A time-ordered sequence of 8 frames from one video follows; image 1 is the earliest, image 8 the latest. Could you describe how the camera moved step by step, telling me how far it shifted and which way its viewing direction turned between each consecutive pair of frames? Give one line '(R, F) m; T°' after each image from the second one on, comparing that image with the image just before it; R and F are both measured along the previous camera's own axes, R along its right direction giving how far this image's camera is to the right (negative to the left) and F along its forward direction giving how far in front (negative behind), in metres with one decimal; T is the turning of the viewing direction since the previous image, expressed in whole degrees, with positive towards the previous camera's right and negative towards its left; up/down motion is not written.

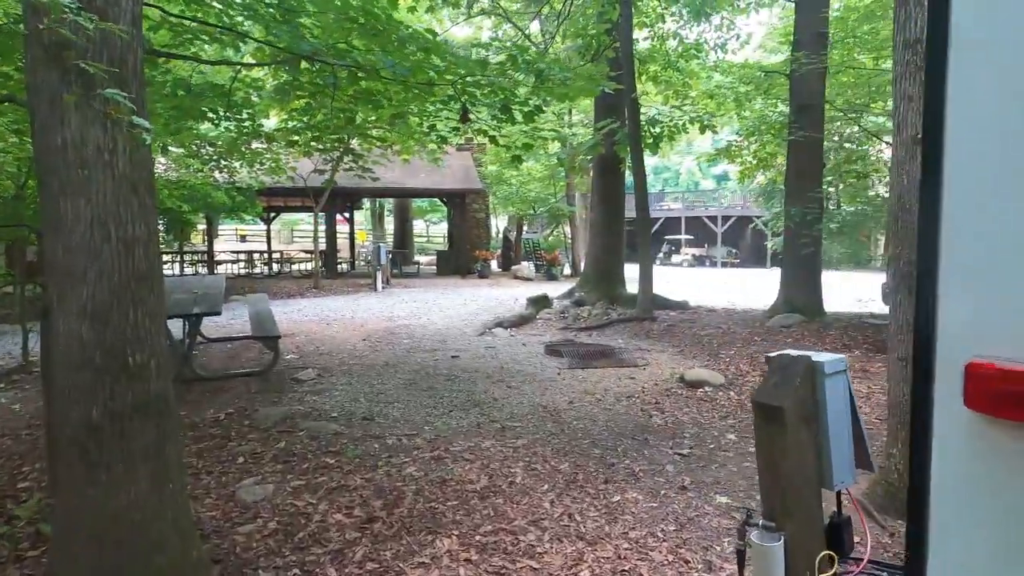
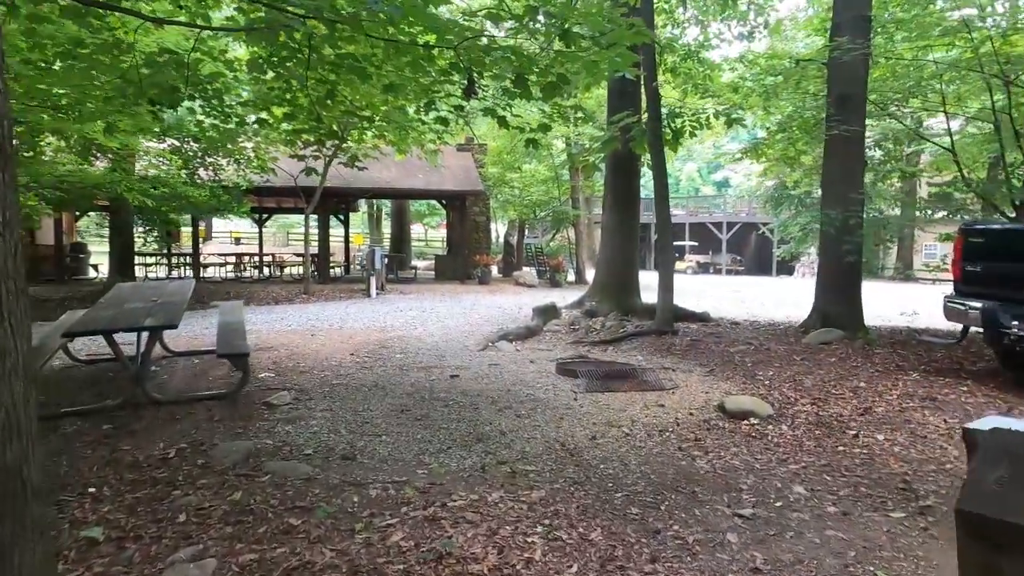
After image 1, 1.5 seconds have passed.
(-0.1, +0.8) m; 0°
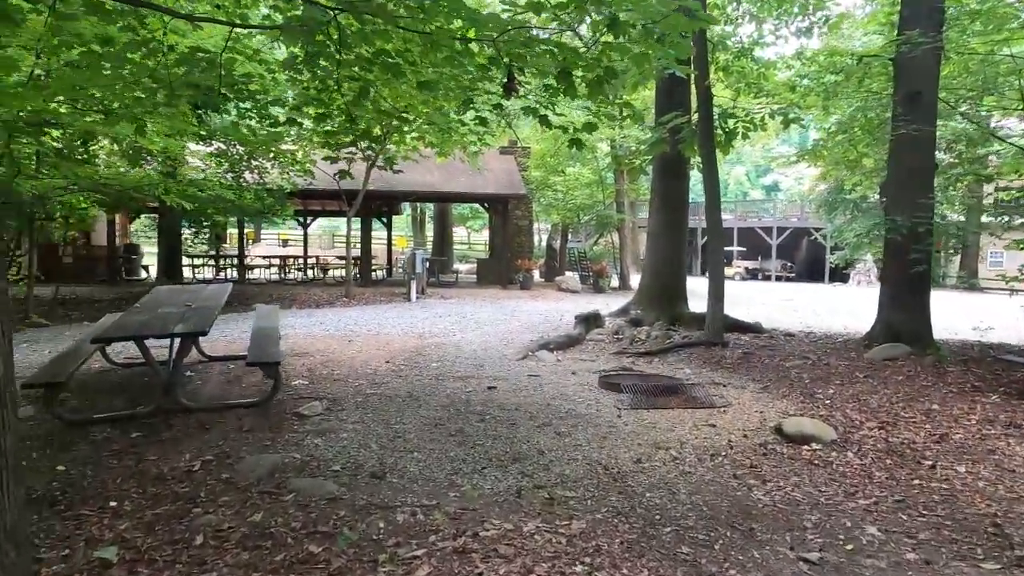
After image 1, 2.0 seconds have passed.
(0.0, +0.2) m; -4°
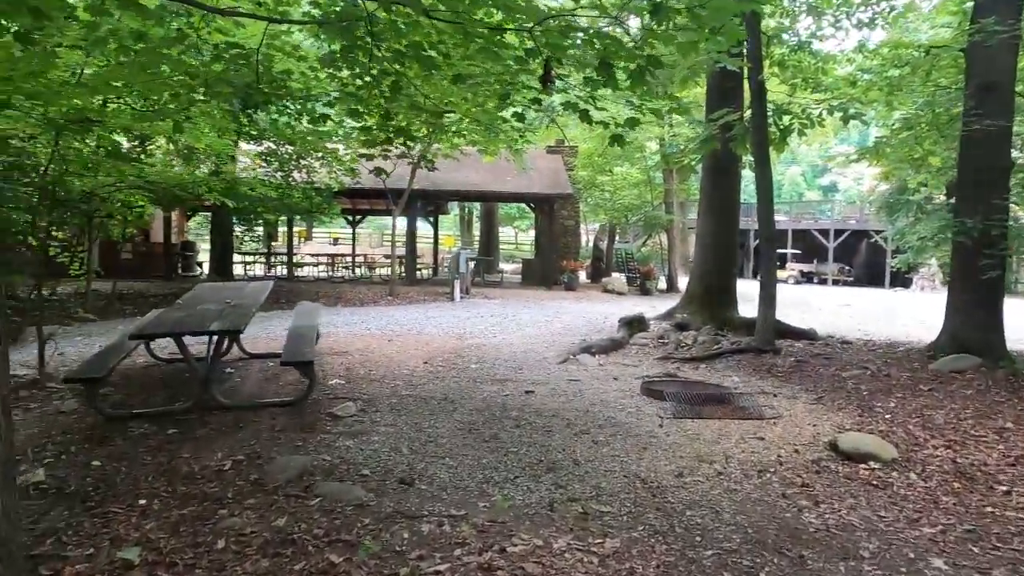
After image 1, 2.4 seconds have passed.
(+0.1, +0.2) m; -4°
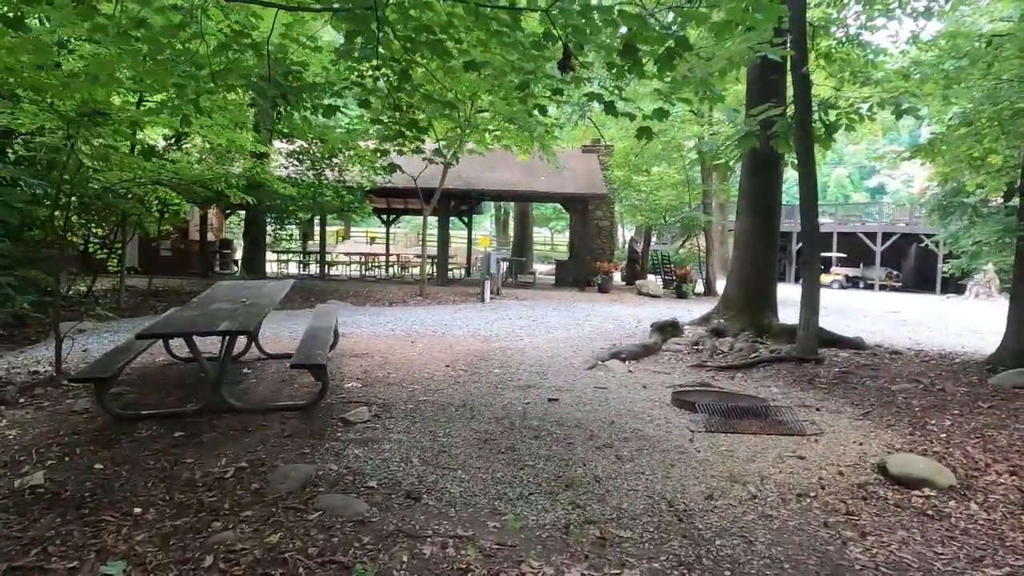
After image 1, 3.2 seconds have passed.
(+0.1, +0.2) m; -3°
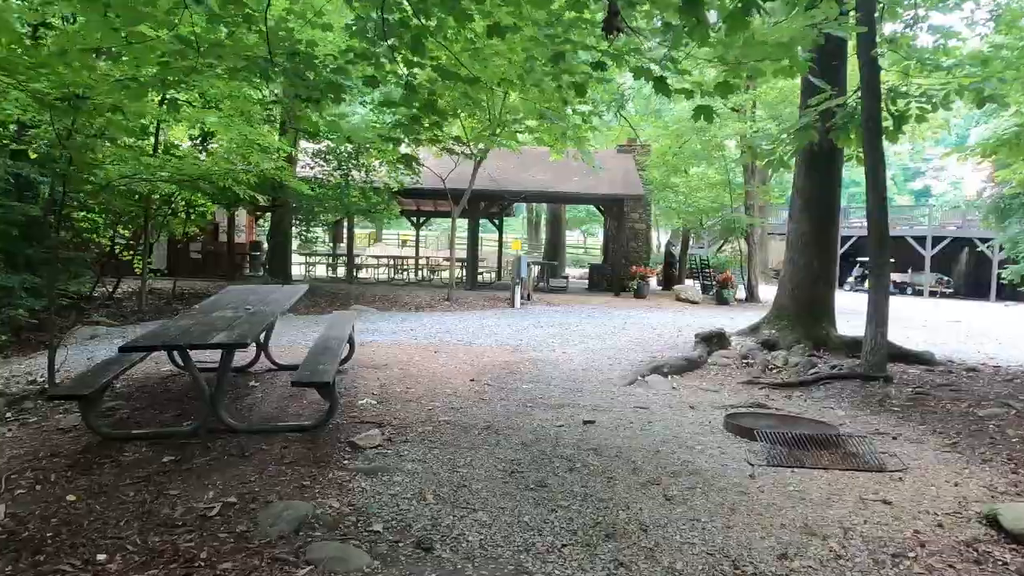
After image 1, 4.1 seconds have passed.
(0.0, +0.5) m; -3°
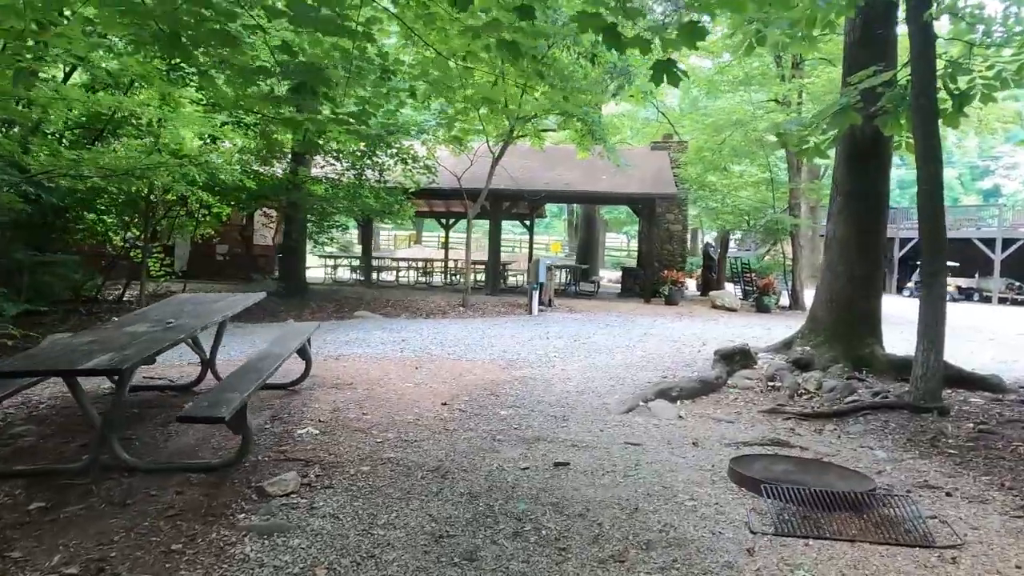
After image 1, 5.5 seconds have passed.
(+0.5, +0.8) m; -4°
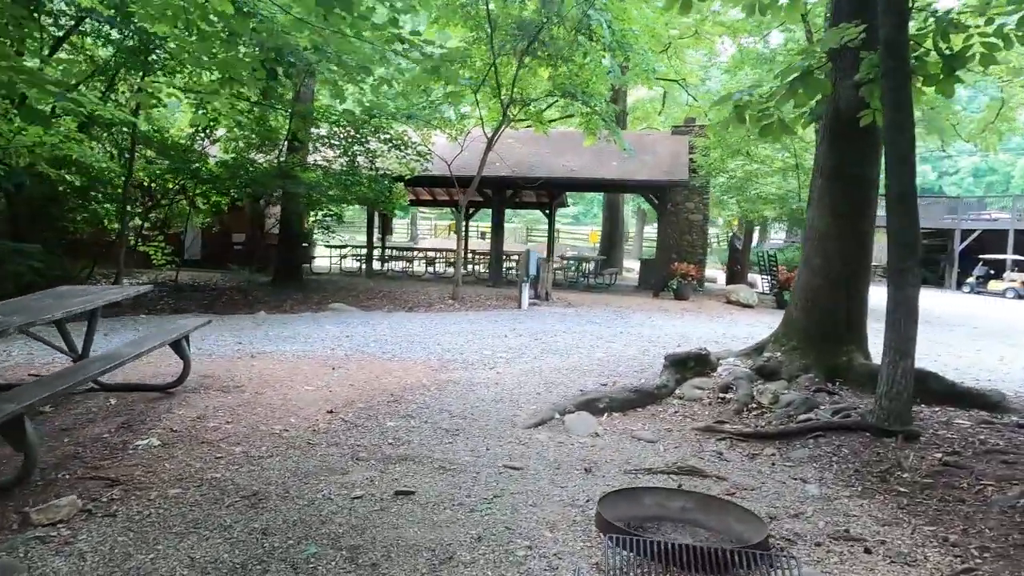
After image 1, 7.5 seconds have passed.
(+1.0, +0.6) m; -5°
